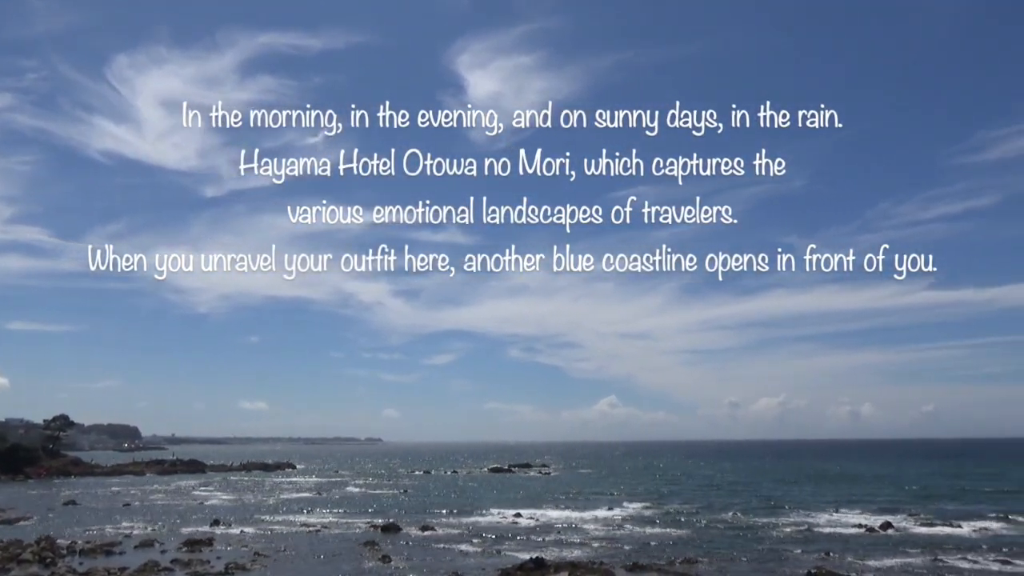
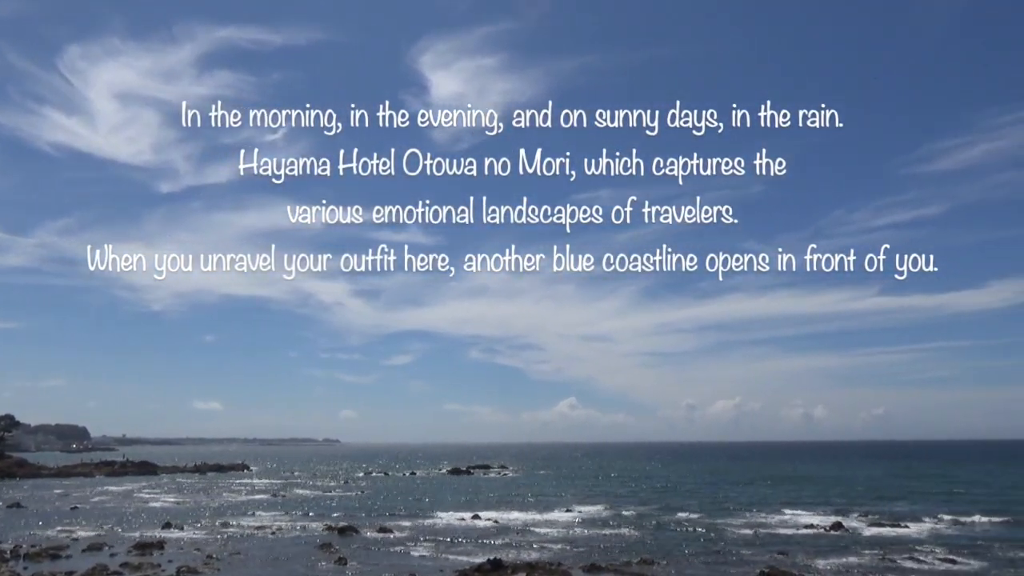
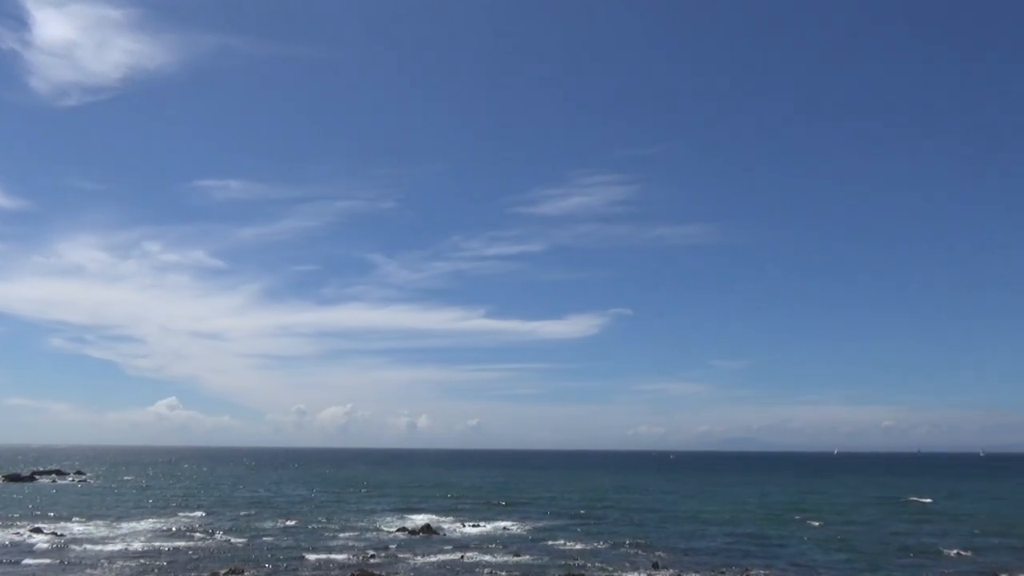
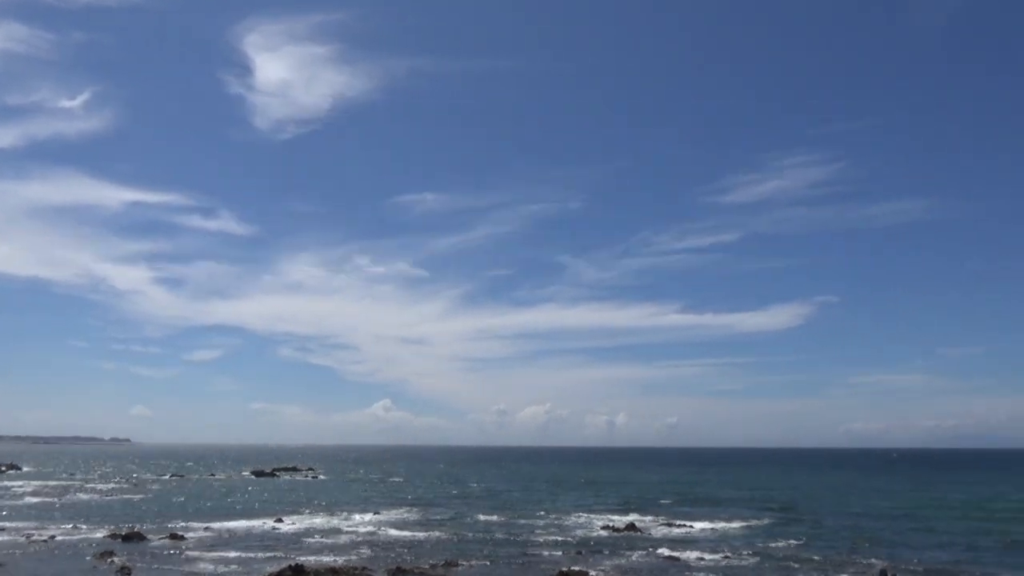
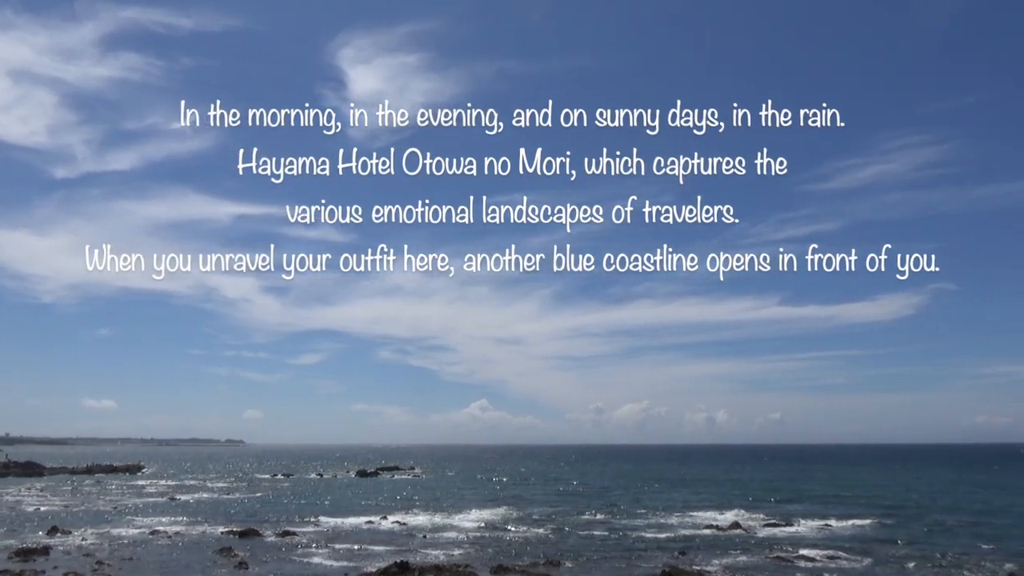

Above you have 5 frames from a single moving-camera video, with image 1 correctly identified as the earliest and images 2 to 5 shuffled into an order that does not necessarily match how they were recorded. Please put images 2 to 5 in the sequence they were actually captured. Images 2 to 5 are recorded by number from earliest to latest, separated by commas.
2, 5, 4, 3
